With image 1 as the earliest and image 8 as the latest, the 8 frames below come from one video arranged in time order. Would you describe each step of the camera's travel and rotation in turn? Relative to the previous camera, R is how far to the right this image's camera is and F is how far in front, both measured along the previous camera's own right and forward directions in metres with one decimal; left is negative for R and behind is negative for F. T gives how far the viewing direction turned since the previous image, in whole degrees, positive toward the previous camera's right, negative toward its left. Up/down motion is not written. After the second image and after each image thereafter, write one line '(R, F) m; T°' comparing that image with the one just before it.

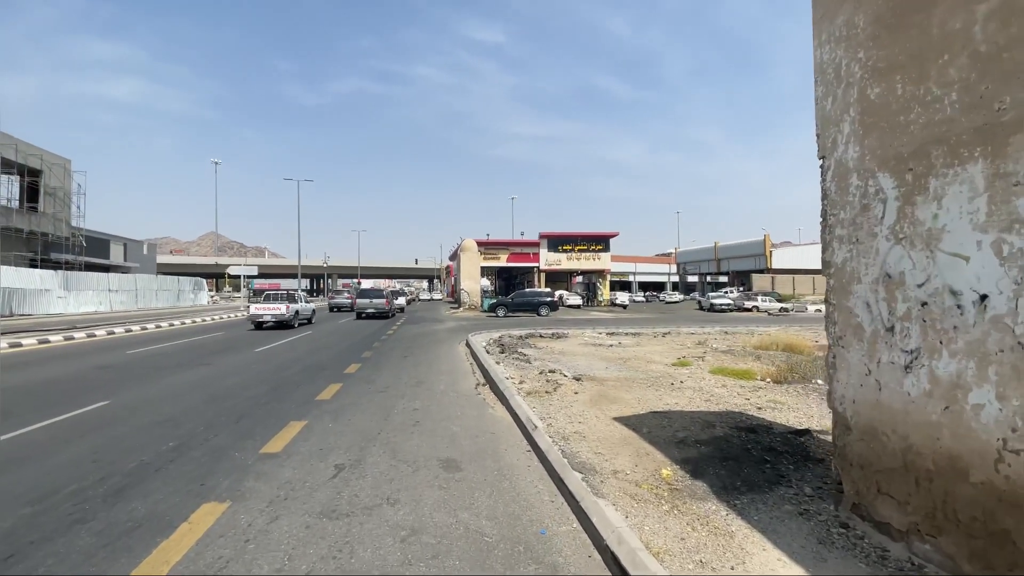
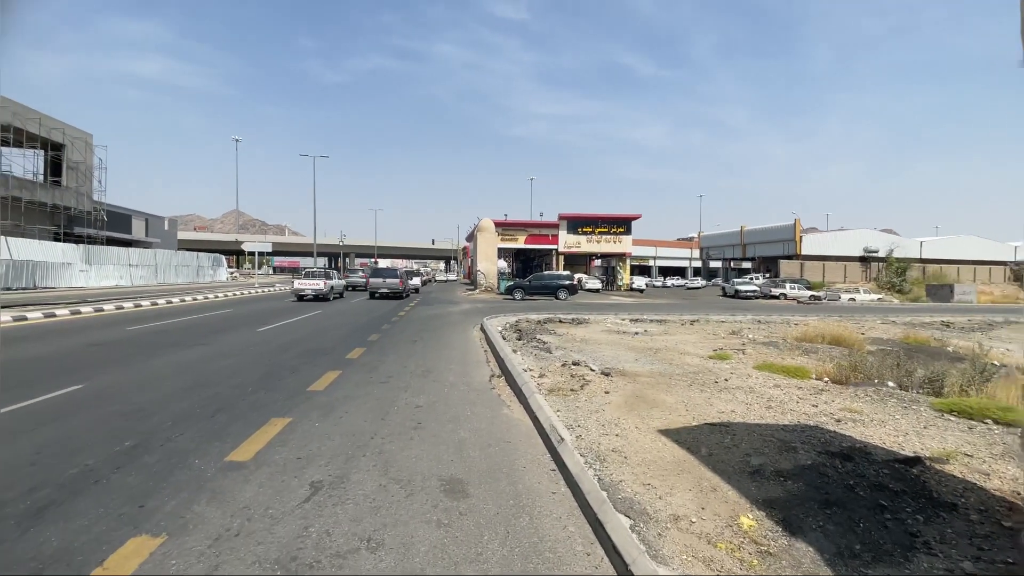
(-0.1, +1.3) m; -2°
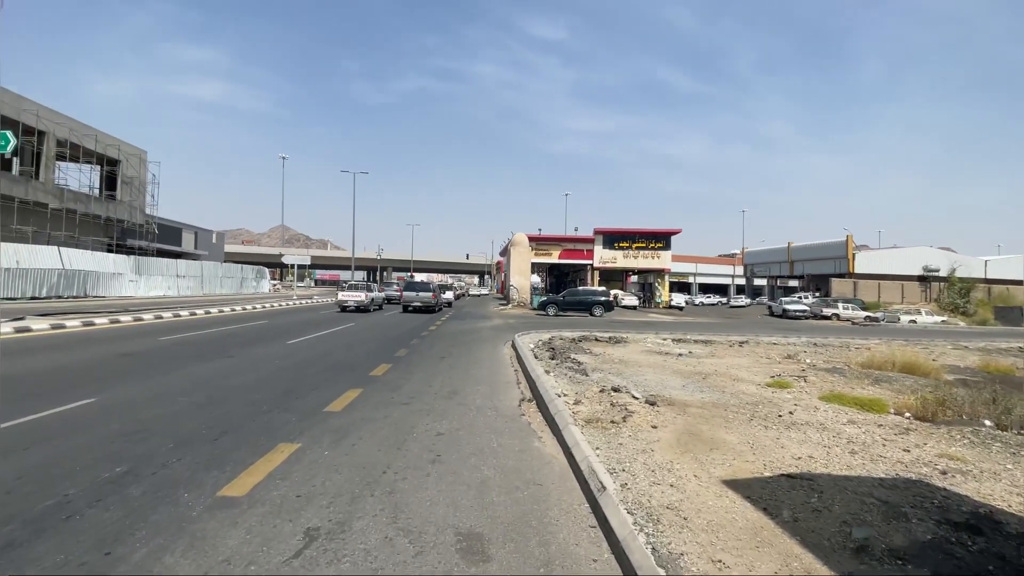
(0.0, +0.8) m; -4°
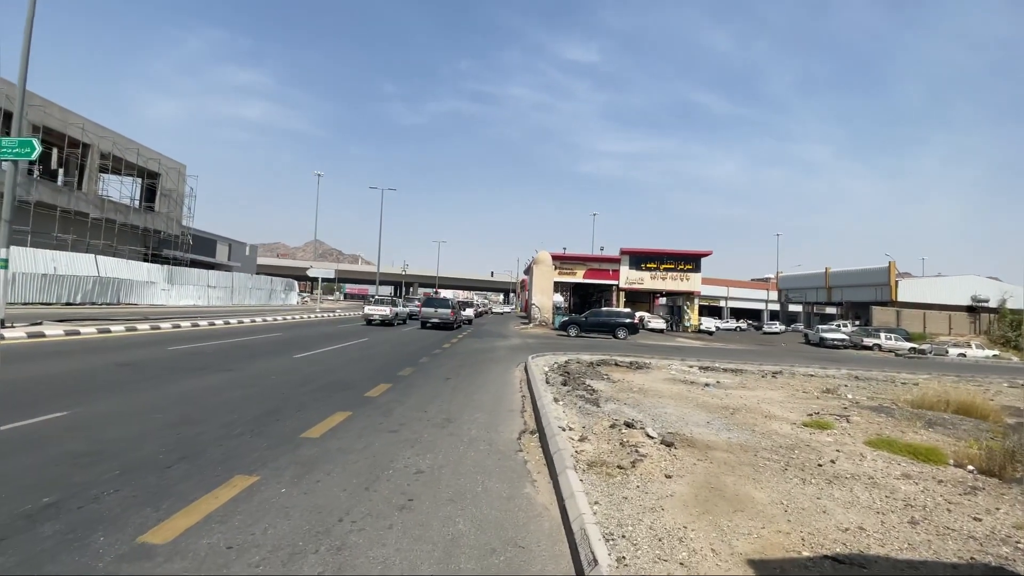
(+0.4, +0.8) m; -3°
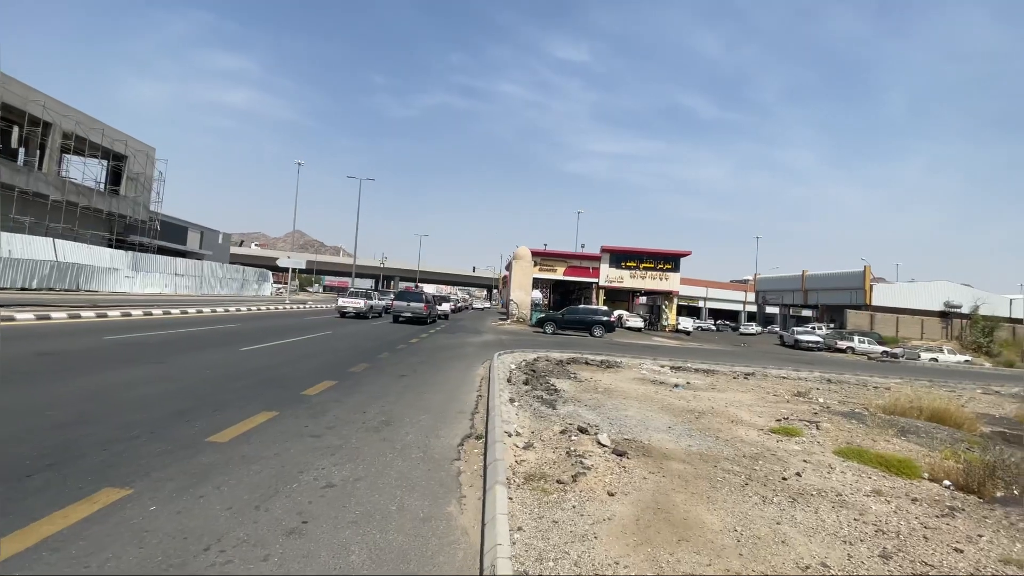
(+0.6, +0.7) m; +2°
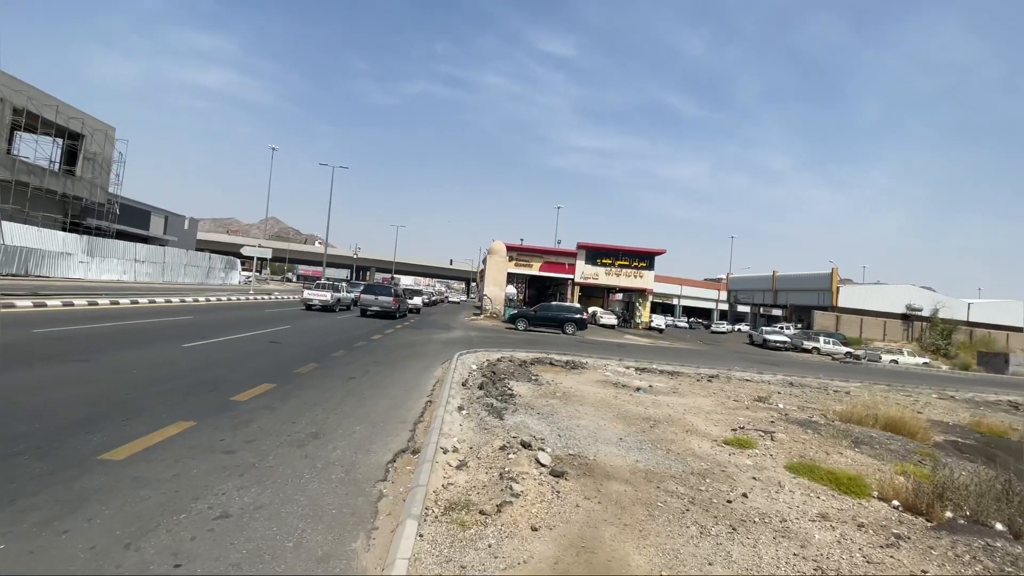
(+0.5, +0.4) m; +3°
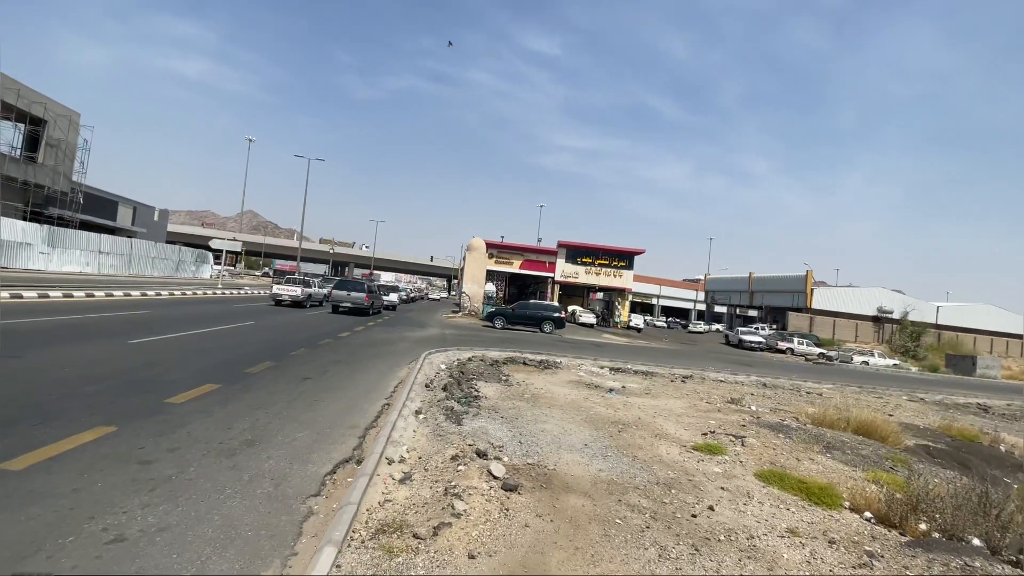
(+0.3, +0.5) m; +2°
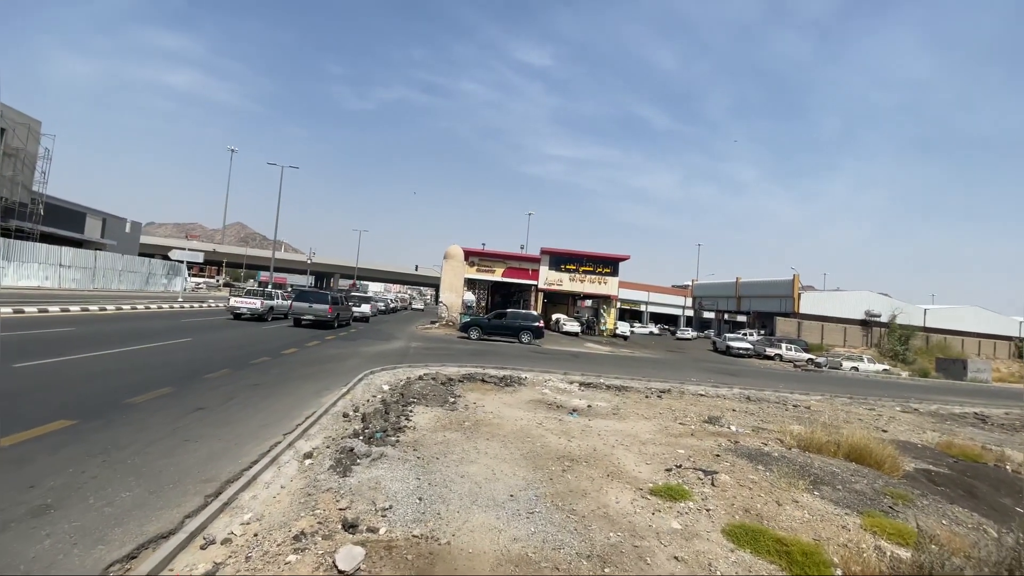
(+1.1, +1.5) m; +1°
